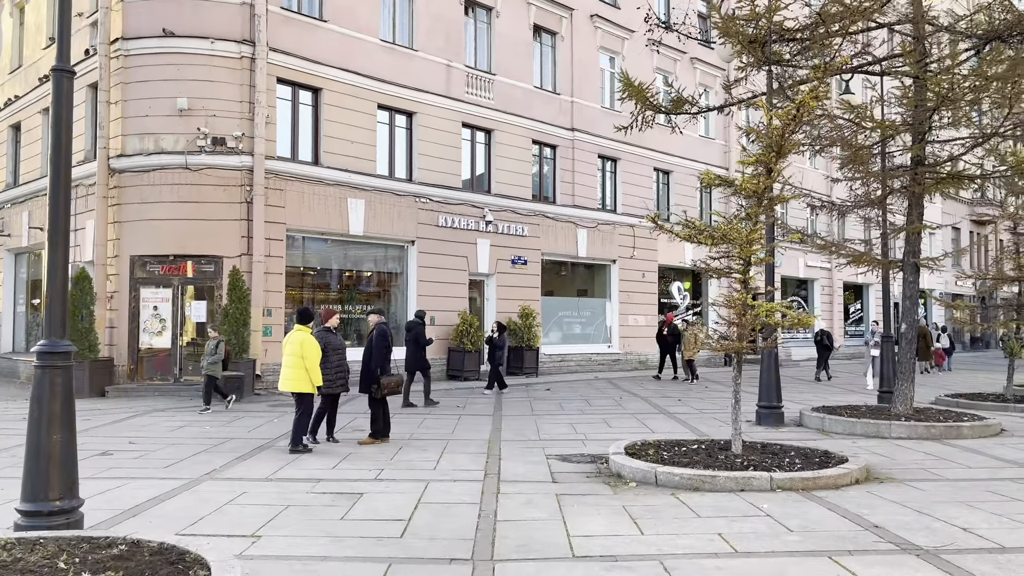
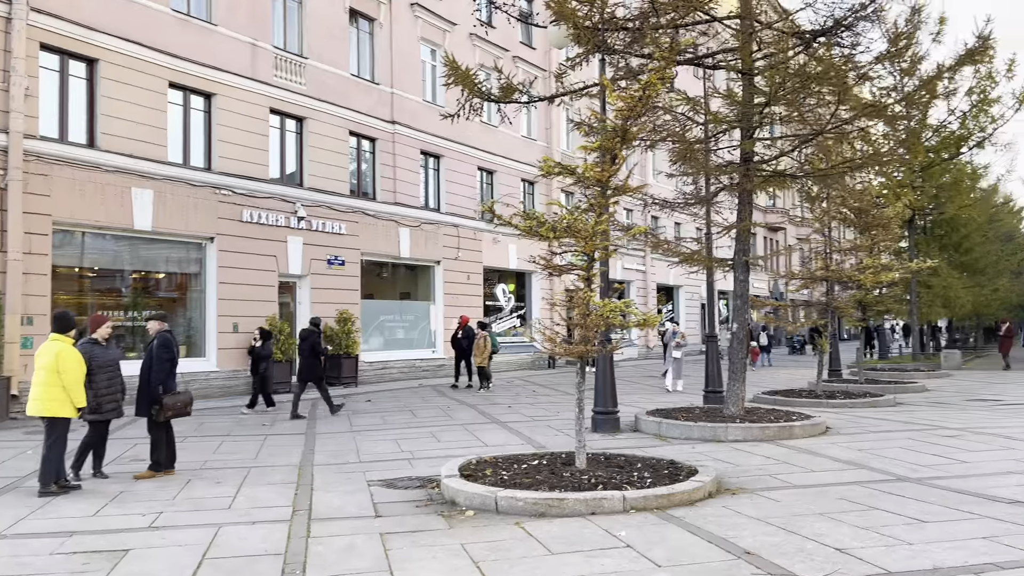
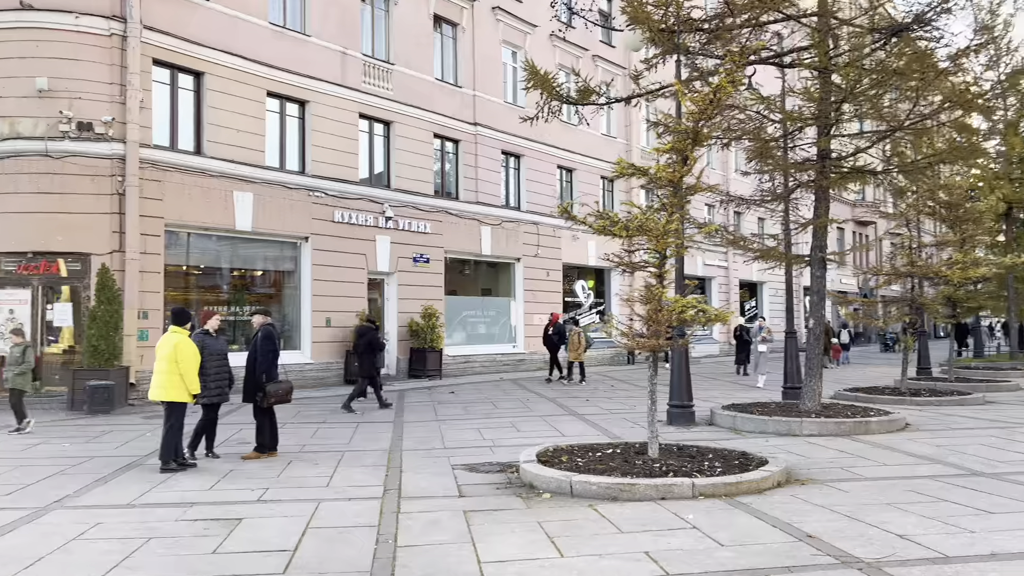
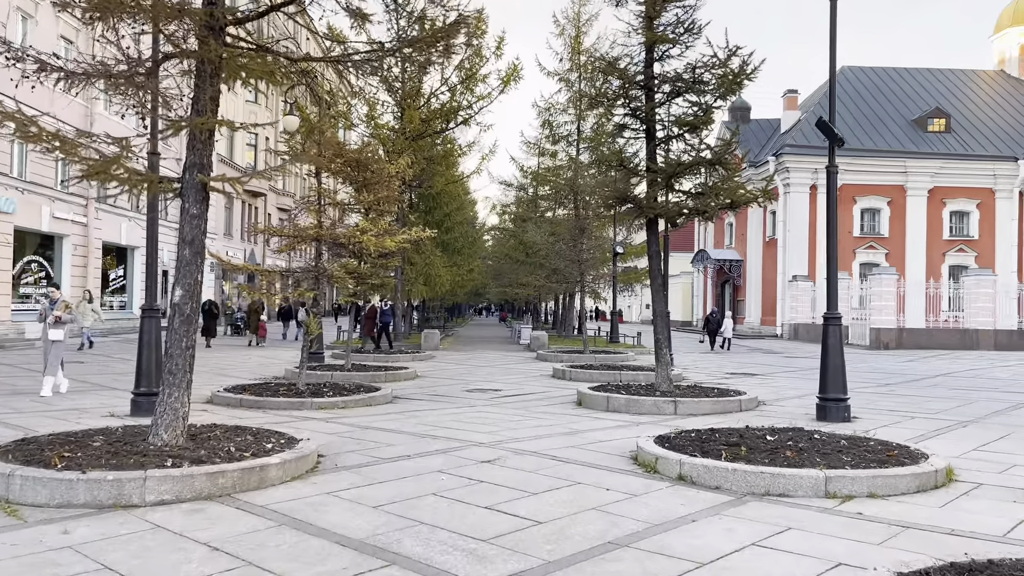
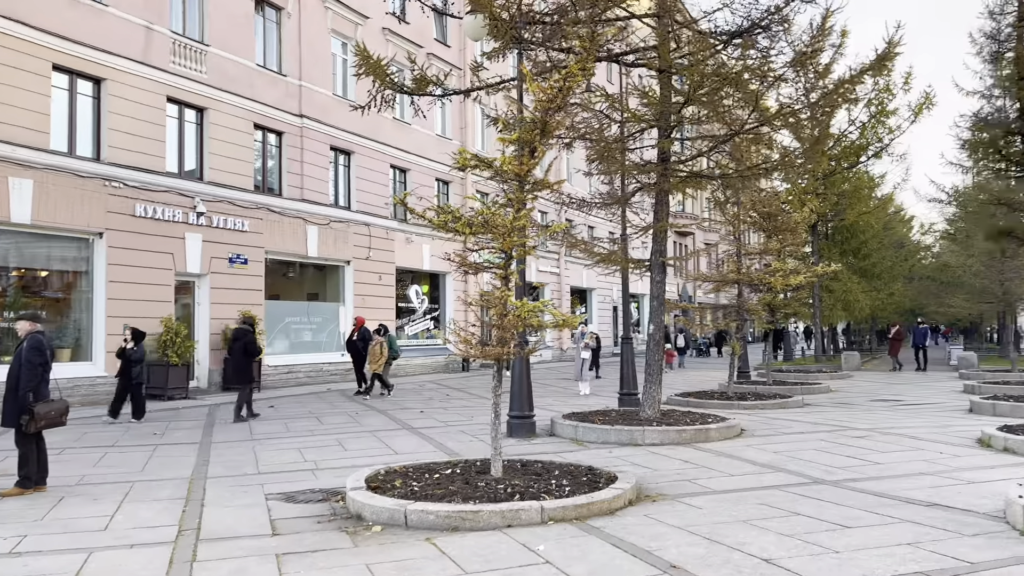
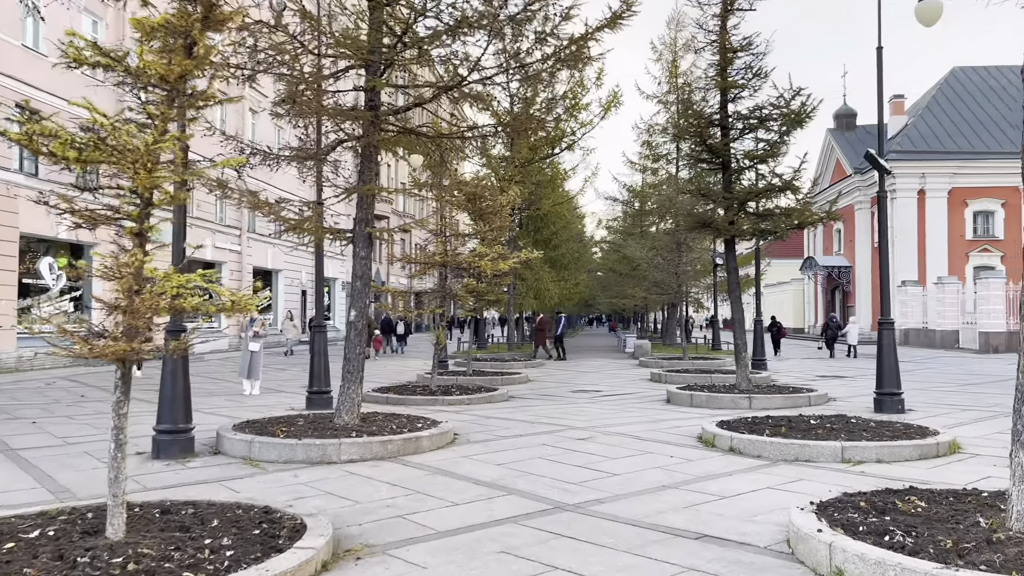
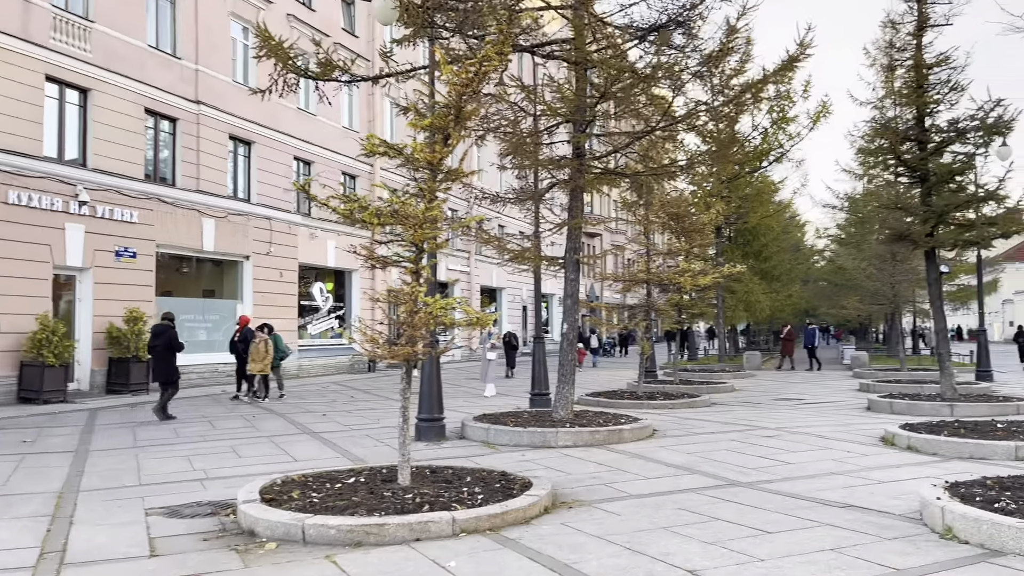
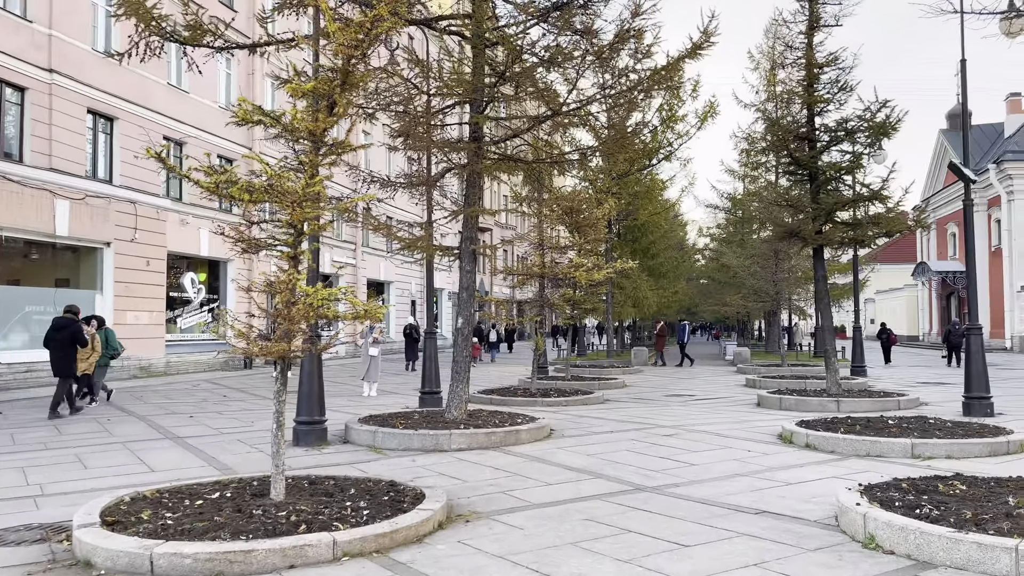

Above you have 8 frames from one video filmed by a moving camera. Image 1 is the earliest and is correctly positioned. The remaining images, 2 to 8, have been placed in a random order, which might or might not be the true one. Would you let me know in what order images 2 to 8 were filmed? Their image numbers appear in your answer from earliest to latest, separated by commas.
3, 2, 5, 7, 8, 6, 4
